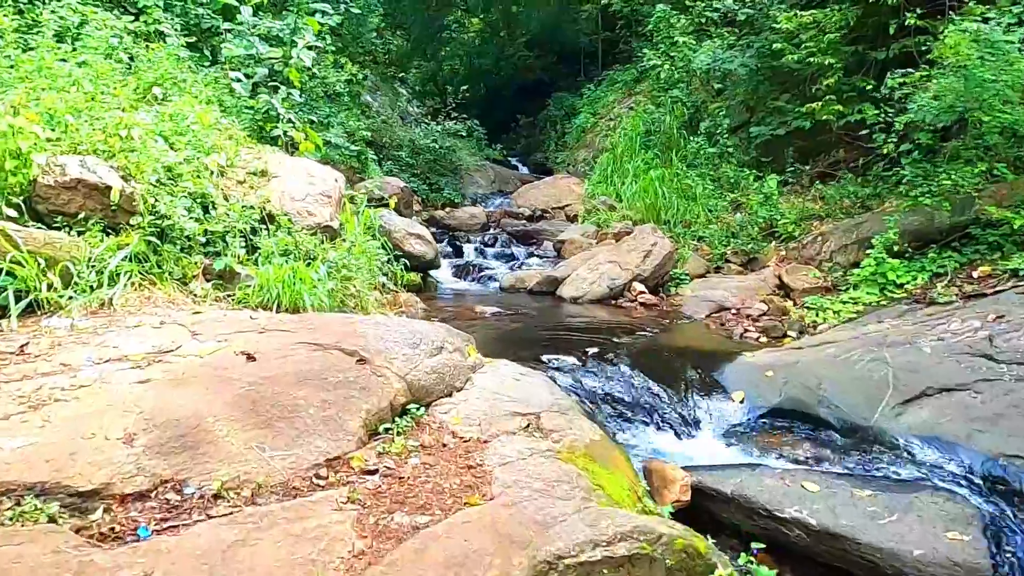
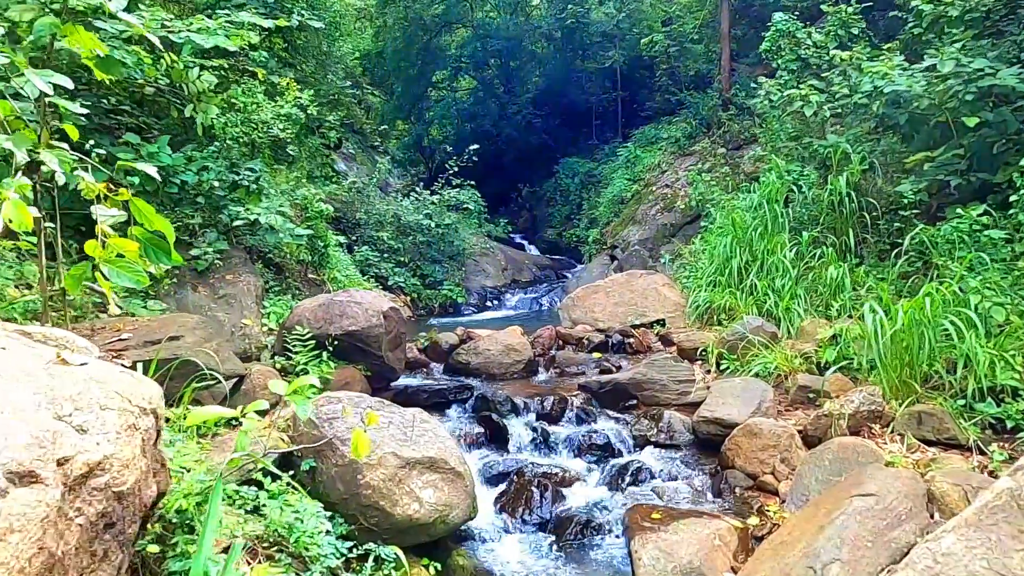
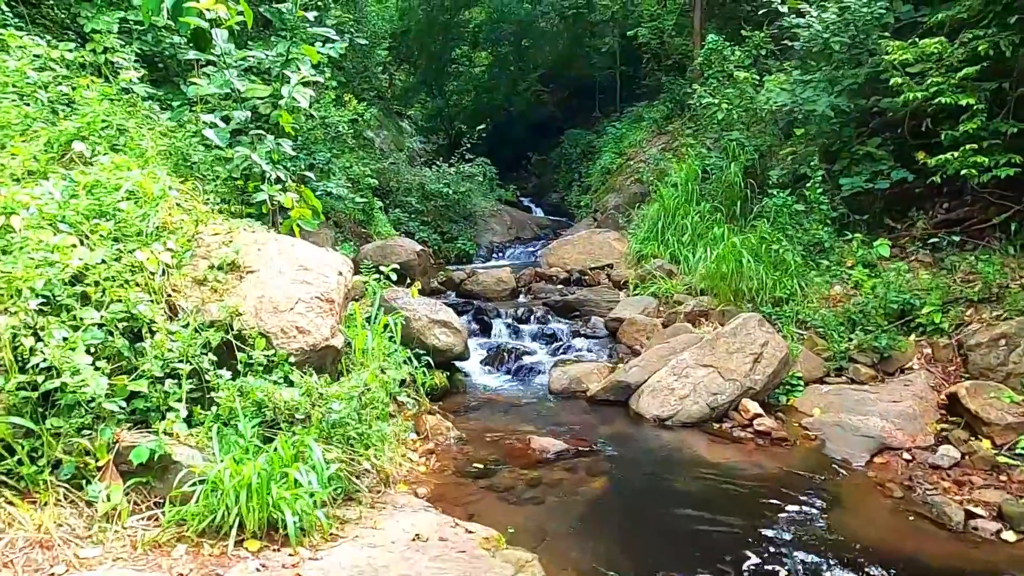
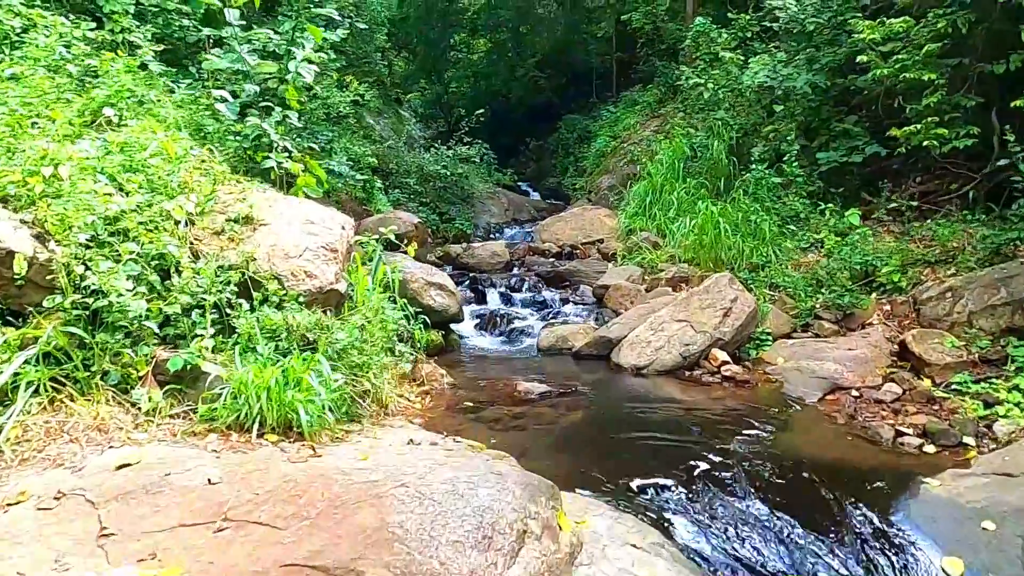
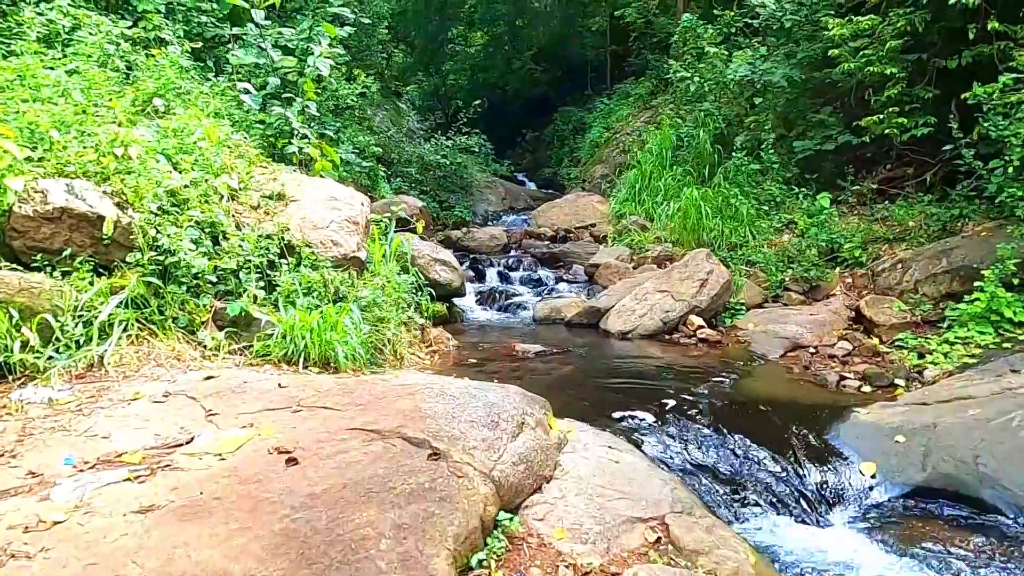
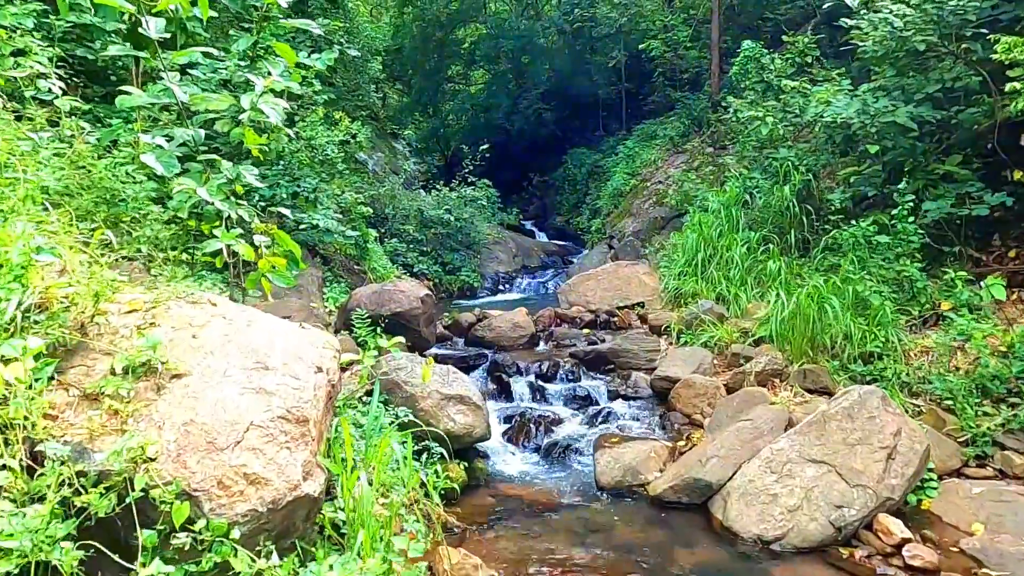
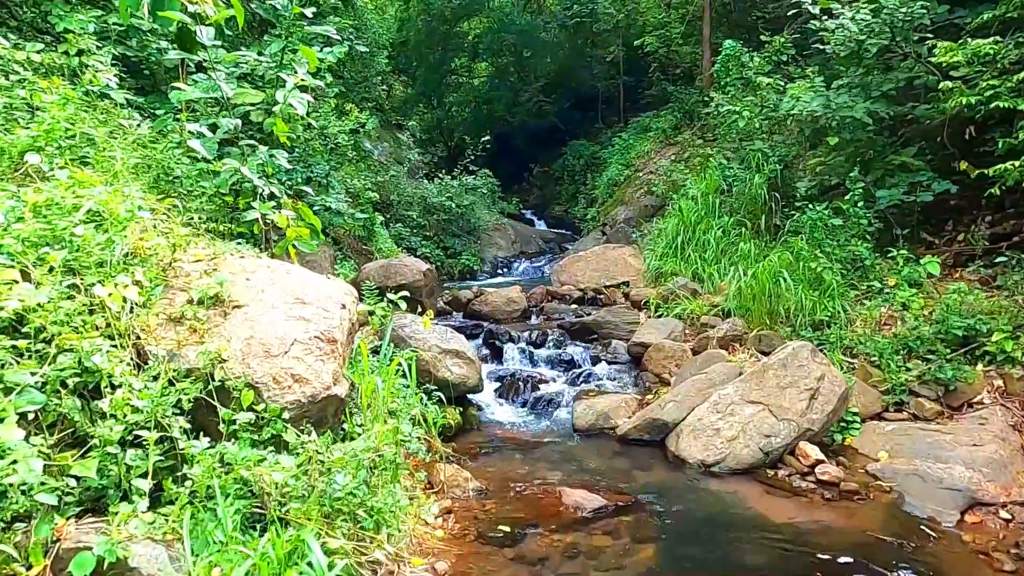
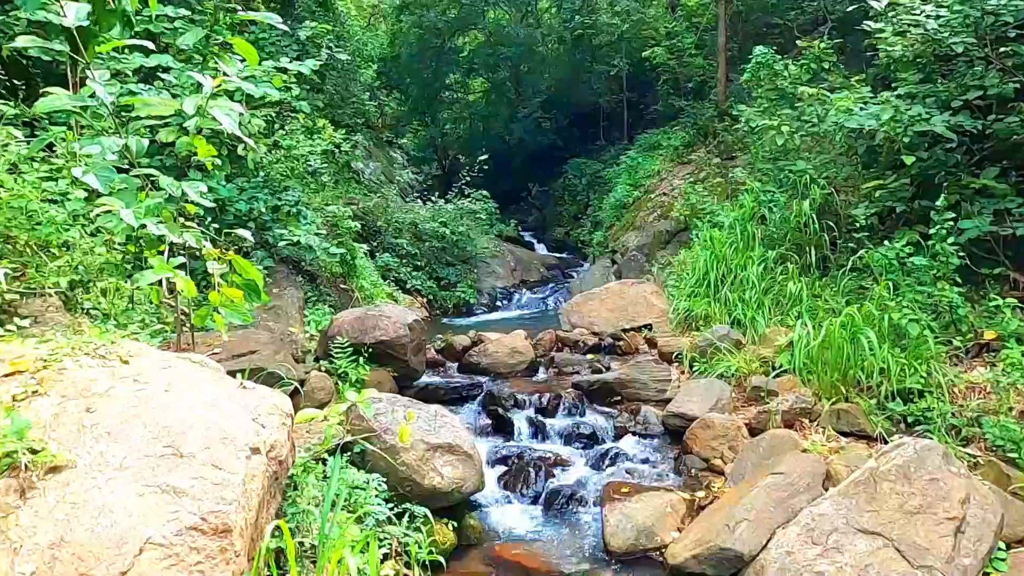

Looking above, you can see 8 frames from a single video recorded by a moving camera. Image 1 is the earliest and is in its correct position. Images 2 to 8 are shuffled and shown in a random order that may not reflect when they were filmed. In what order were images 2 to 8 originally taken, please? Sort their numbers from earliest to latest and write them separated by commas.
5, 4, 3, 7, 6, 8, 2
